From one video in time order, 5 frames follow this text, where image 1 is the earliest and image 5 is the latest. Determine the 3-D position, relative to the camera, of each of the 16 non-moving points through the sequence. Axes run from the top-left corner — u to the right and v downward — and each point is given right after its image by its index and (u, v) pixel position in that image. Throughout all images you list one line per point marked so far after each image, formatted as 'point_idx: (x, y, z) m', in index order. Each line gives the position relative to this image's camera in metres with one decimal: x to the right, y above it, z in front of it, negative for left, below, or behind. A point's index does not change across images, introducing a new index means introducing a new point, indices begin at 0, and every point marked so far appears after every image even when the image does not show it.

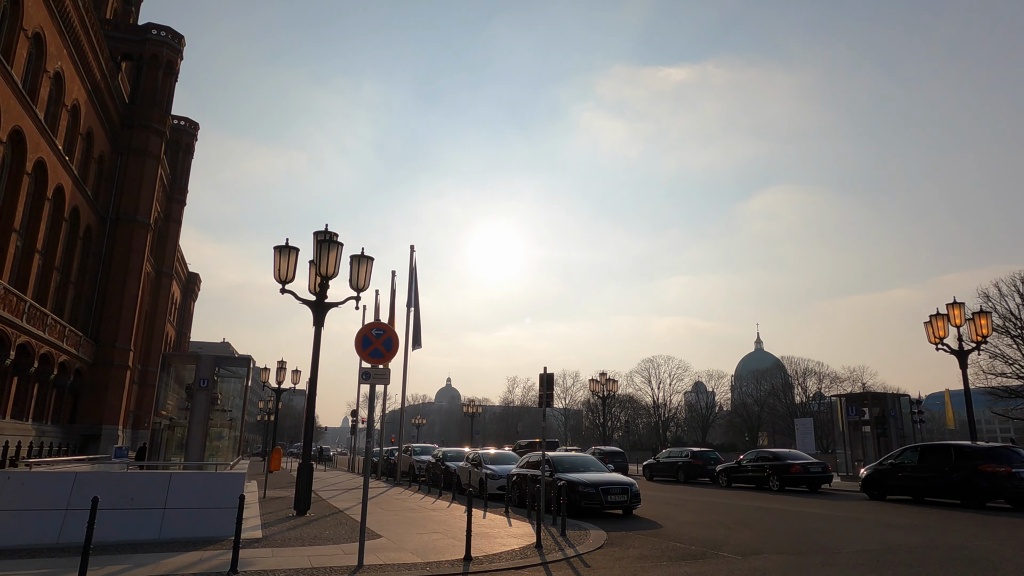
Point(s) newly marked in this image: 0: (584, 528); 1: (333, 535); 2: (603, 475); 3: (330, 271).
0: (+1.2, -4.1, +11.4) m
1: (-3.0, -4.2, +11.1) m
2: (+1.9, -4.0, +14.4) m
3: (-4.2, +0.4, +15.5) m
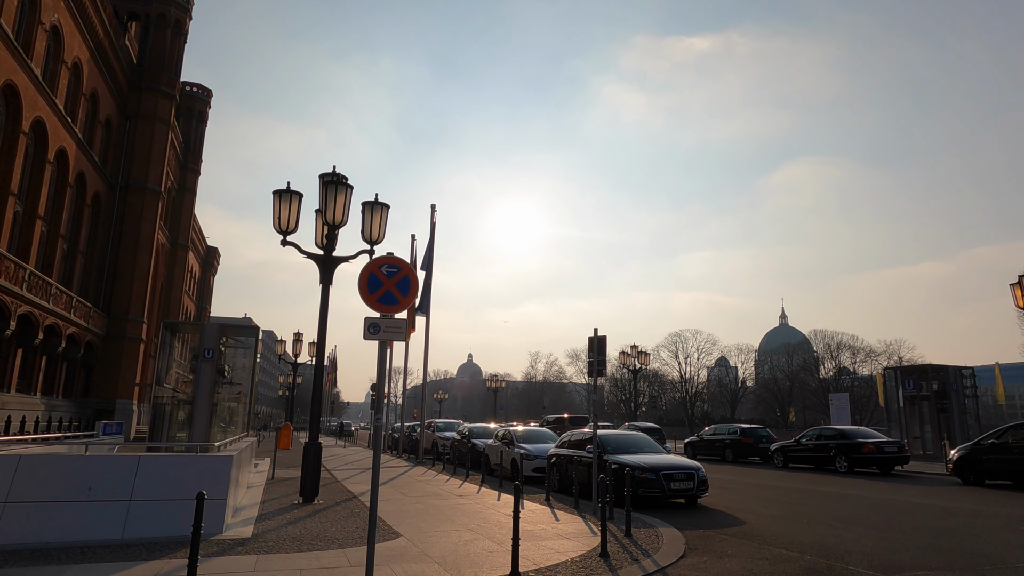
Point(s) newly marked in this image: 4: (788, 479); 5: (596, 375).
0: (+1.9, -3.3, +9.1) m
1: (-2.3, -3.3, +9.0) m
2: (+2.7, -3.1, +12.1) m
3: (-3.4, +1.4, +13.2) m
4: (+7.4, -5.1, +17.8) m
5: (+1.4, -1.4, +11.1) m
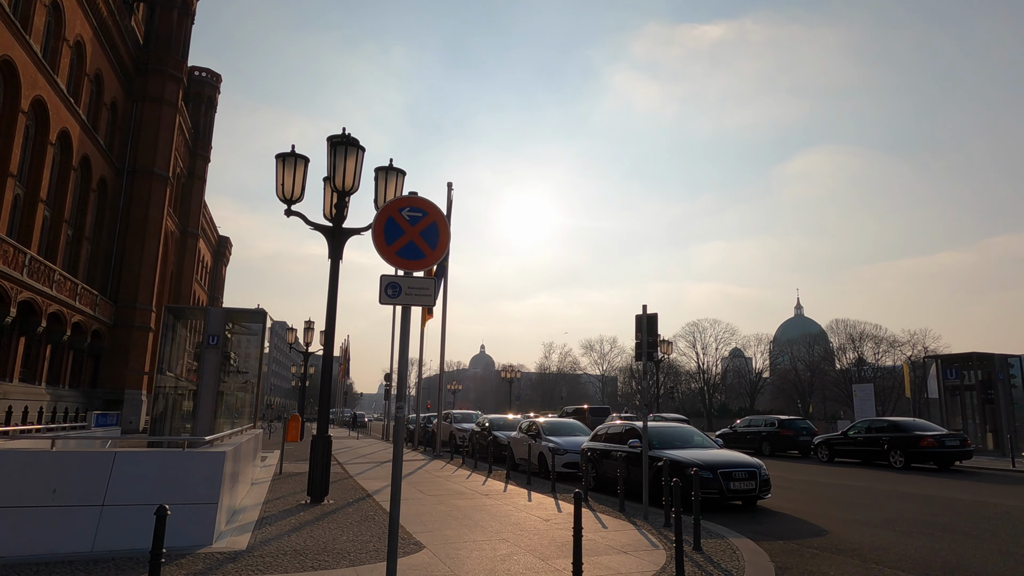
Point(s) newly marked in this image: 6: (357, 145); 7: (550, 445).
0: (+2.4, -2.9, +7.6) m
1: (-1.8, -2.9, +7.6) m
2: (+3.3, -2.6, +10.6) m
3: (-2.9, +1.8, +11.8) m
4: (+8.0, -4.6, +16.2) m
5: (+1.9, -1.0, +9.6) m
6: (-2.7, +2.5, +11.8) m
7: (+0.9, -3.6, +15.2) m
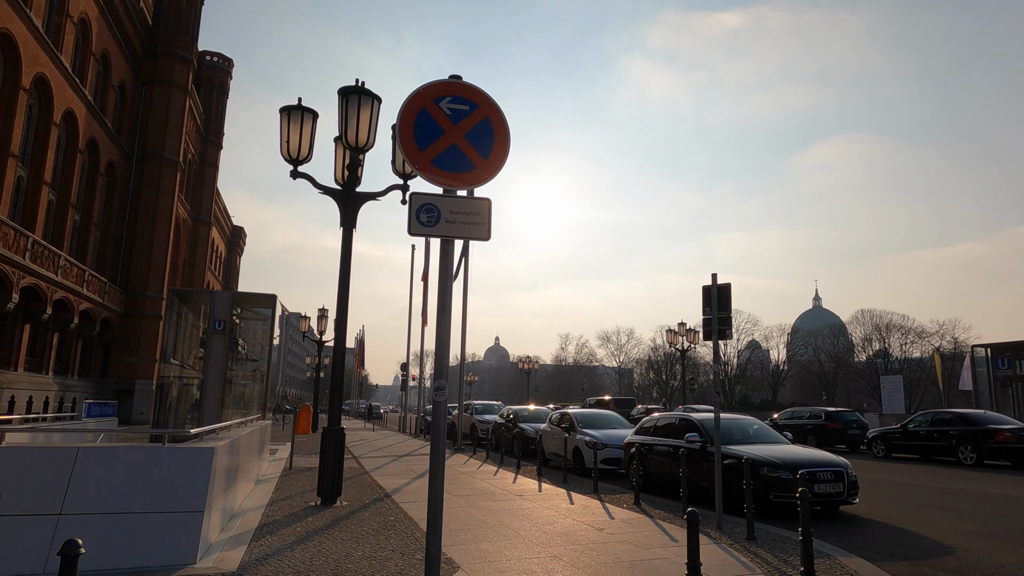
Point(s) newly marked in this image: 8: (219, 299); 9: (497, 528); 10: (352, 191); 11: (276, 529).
0: (+2.9, -2.5, +6.1) m
1: (-1.3, -2.5, +6.1) m
2: (+3.8, -2.2, +9.0) m
3: (-2.3, +2.3, +10.3) m
4: (+8.7, -4.1, +14.6) m
5: (+2.5, -0.6, +8.1) m
6: (-2.2, +2.9, +10.3) m
7: (+1.5, -3.1, +13.7) m
8: (-8.7, -0.4, +19.8) m
9: (-0.2, -2.9, +8.1) m
10: (-2.6, +1.6, +10.7) m
11: (-2.9, -2.9, +8.1) m
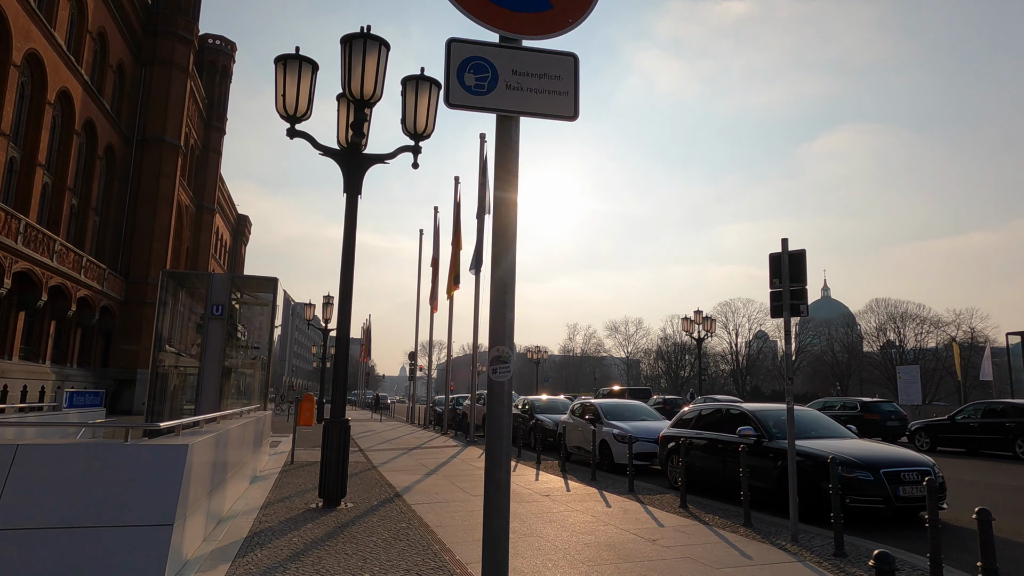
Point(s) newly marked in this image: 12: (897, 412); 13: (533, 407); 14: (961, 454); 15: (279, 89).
0: (+3.3, -2.2, +4.9) m
1: (-1.0, -2.2, +4.9) m
2: (+4.2, -1.8, +7.8) m
3: (-1.9, +2.6, +9.0) m
4: (+9.1, -3.7, +13.3) m
5: (+2.8, -0.2, +6.8) m
6: (-1.8, +3.3, +9.0) m
7: (+1.9, -2.7, +12.5) m
8: (-8.3, +0.1, +18.7) m
9: (+0.1, -2.6, +6.9) m
10: (-2.2, +1.9, +9.5) m
11: (-2.5, -2.6, +6.9) m
12: (+11.4, -3.7, +19.8) m
13: (+0.6, -3.4, +19.1) m
14: (+11.6, -4.2, +17.1) m
15: (-3.3, +2.8, +9.3) m
